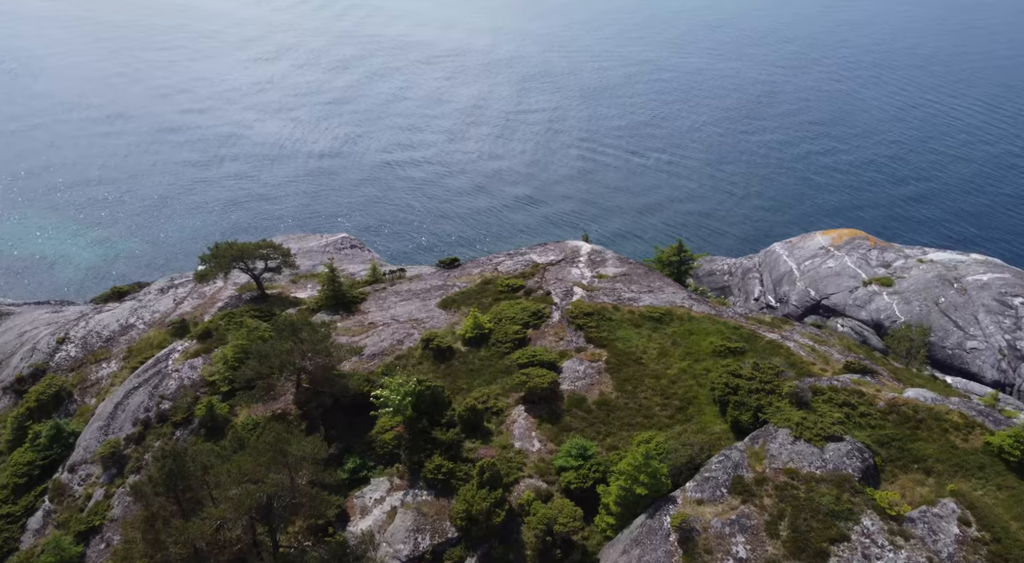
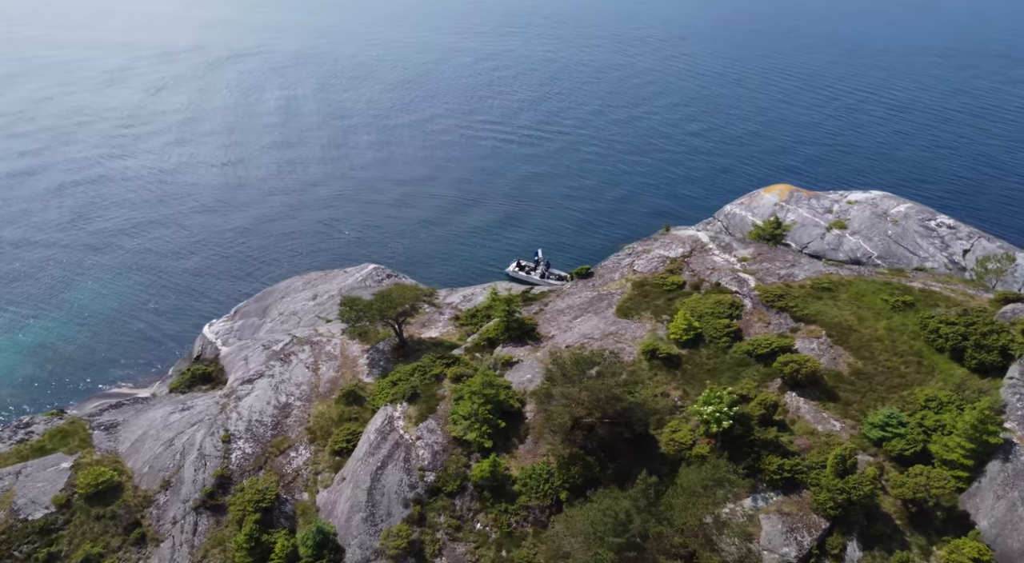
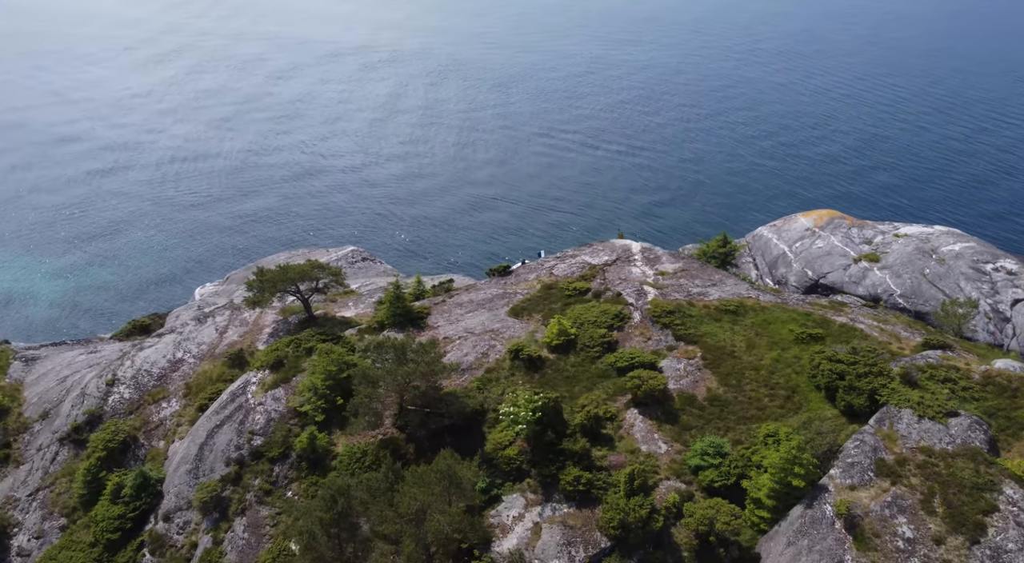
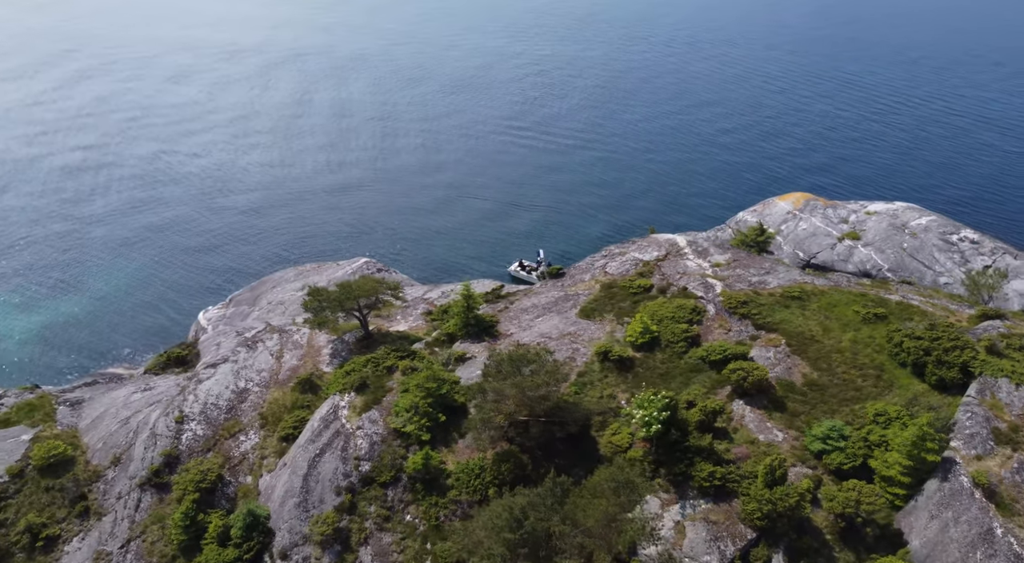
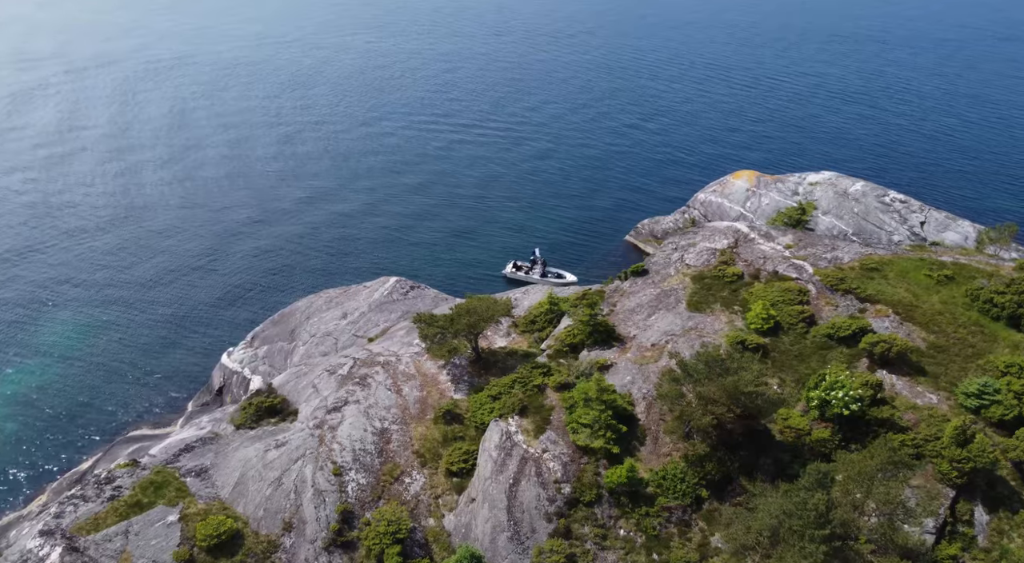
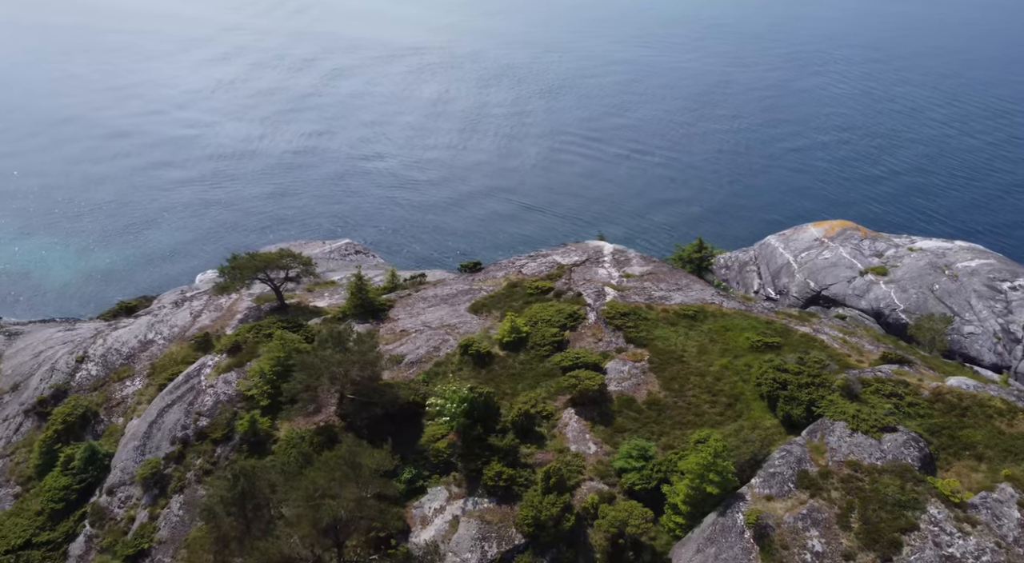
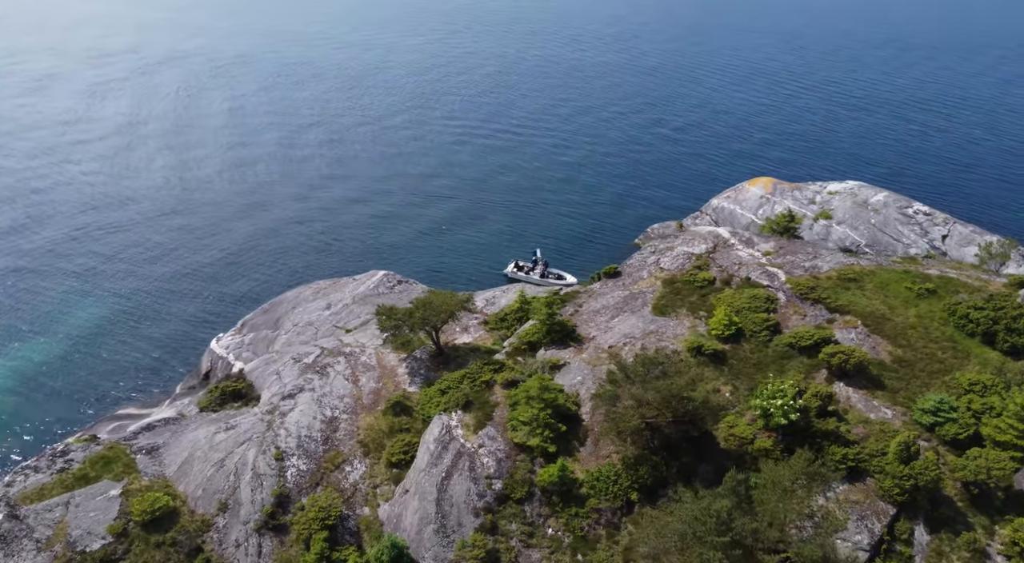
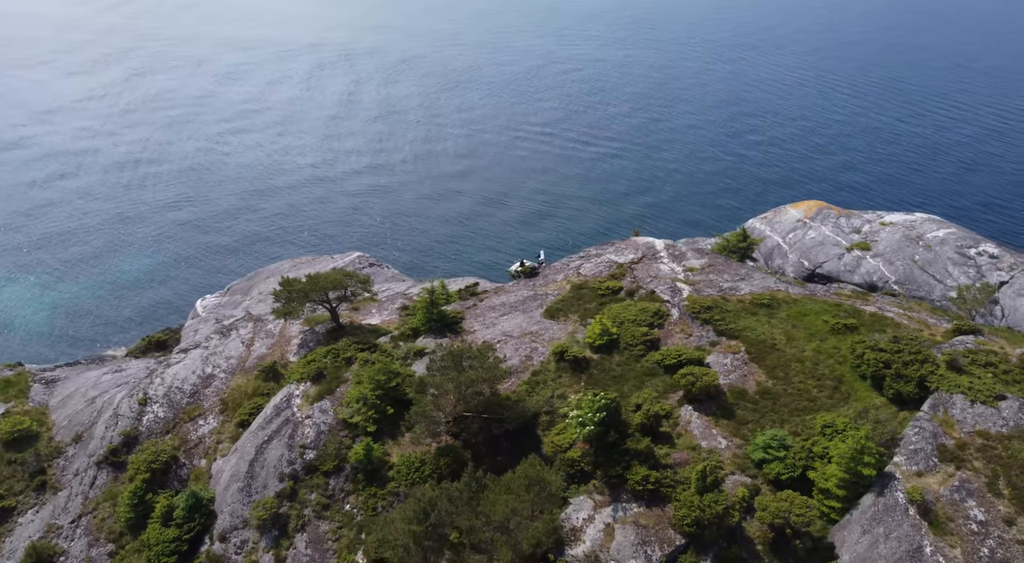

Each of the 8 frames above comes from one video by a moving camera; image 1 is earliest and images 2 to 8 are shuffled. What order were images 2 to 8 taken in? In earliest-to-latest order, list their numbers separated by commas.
6, 3, 8, 4, 2, 7, 5
